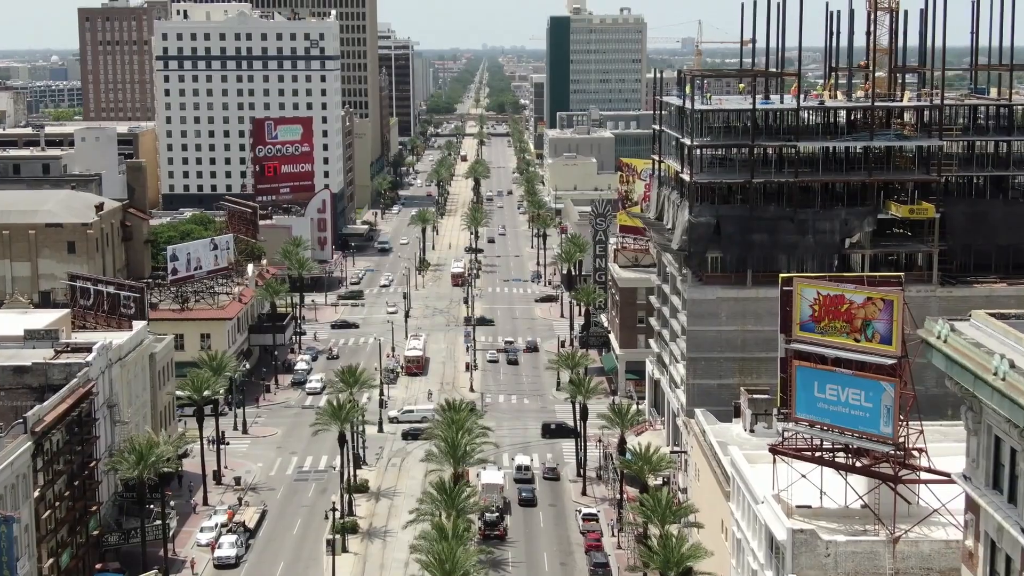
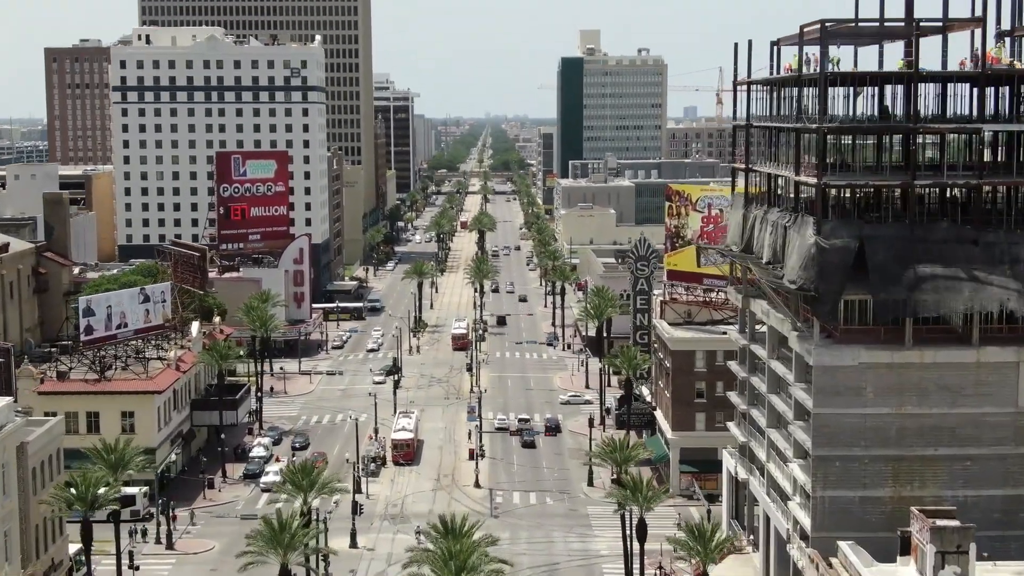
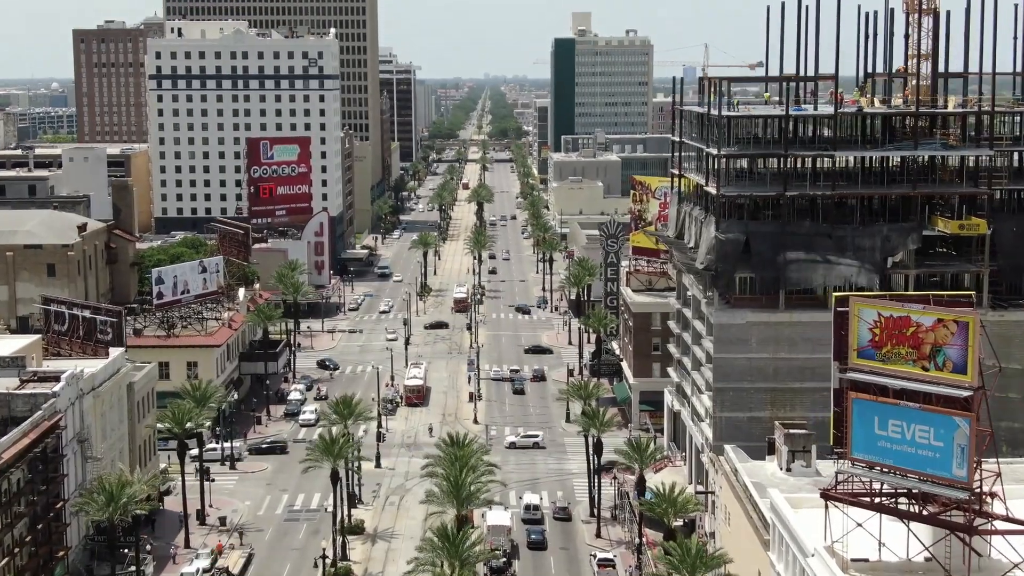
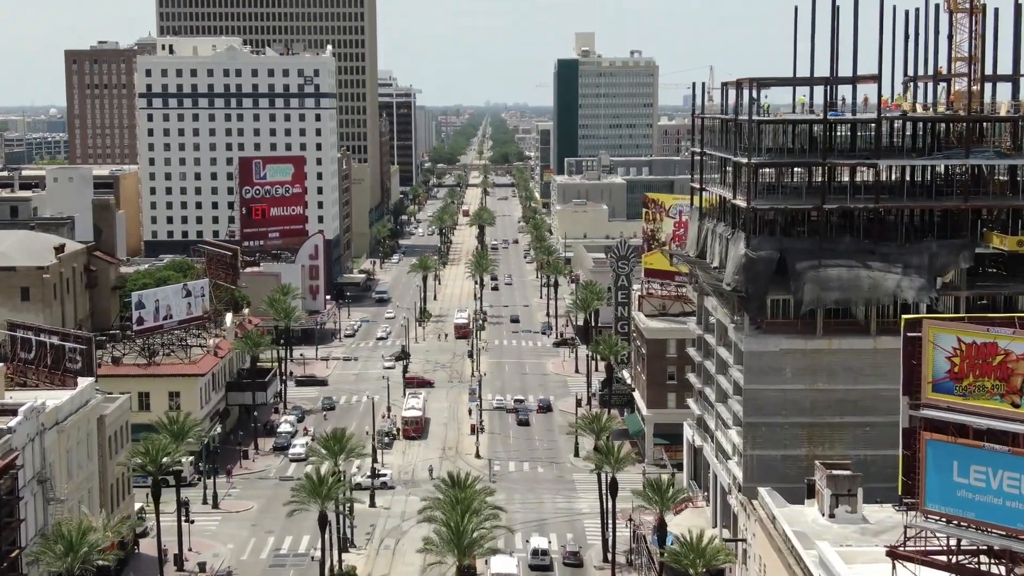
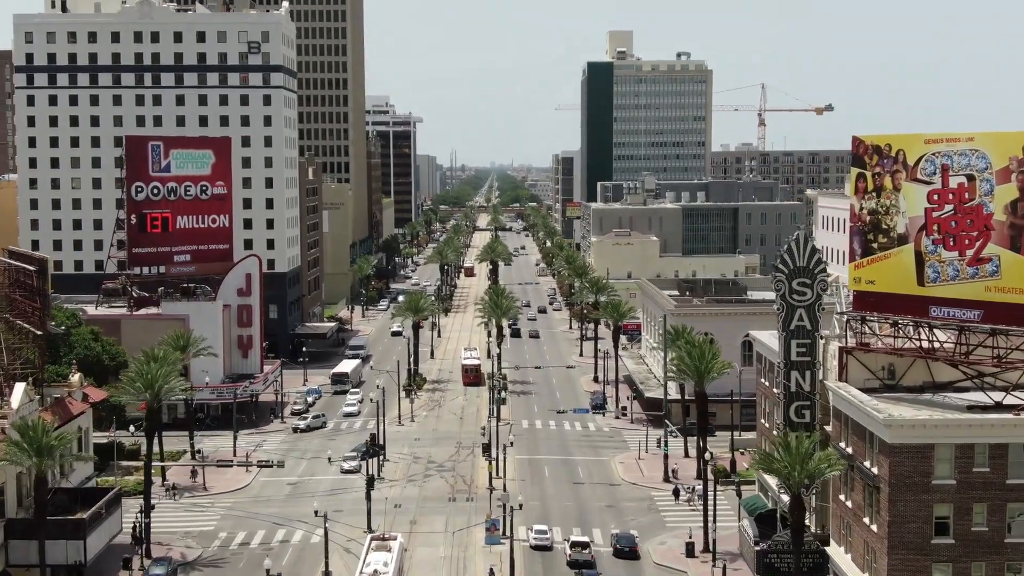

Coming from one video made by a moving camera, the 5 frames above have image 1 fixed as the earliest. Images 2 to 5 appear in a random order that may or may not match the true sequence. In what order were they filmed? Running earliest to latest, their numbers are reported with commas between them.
3, 4, 2, 5
